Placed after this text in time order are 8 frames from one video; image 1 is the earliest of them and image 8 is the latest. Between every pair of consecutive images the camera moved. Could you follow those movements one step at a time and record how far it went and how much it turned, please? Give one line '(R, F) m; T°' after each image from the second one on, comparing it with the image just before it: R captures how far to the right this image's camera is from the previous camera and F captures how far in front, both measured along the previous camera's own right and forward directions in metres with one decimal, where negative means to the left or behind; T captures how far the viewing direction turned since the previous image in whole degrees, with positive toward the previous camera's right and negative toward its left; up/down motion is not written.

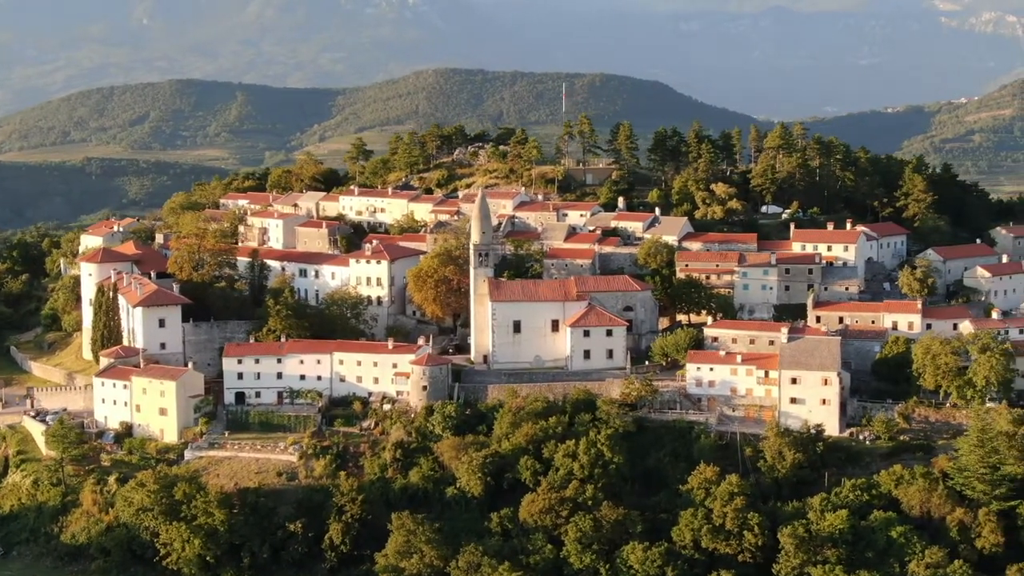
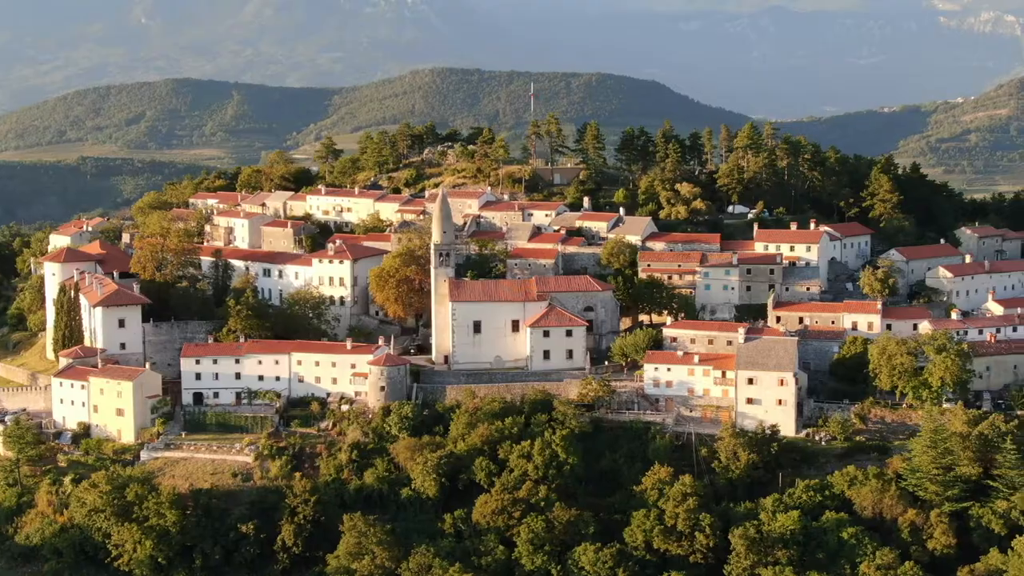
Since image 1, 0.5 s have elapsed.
(+0.9, +0.2) m; 0°
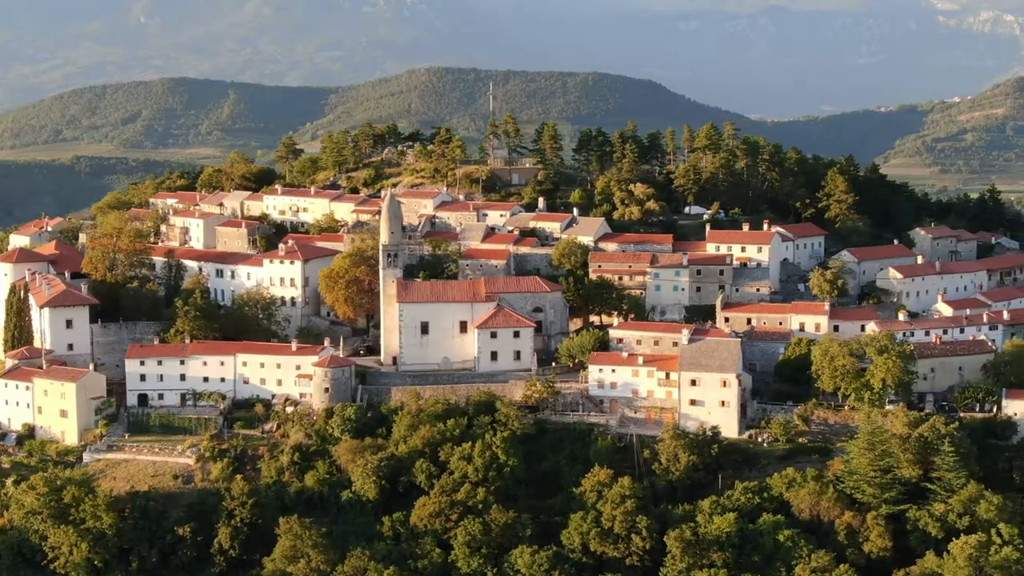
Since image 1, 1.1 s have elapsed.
(+1.2, +0.2) m; 0°
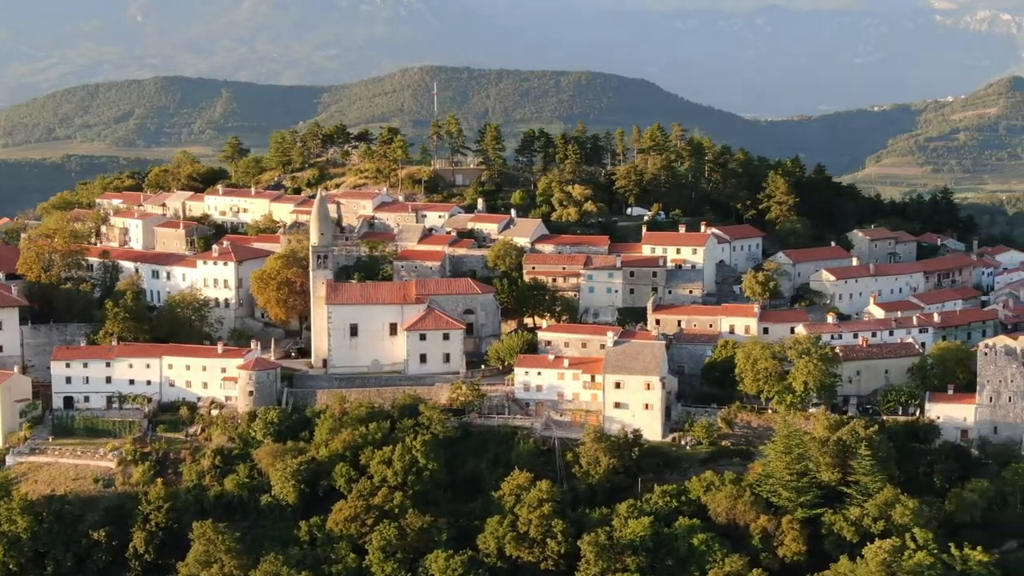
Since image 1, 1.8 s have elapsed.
(+1.6, +0.3) m; +1°
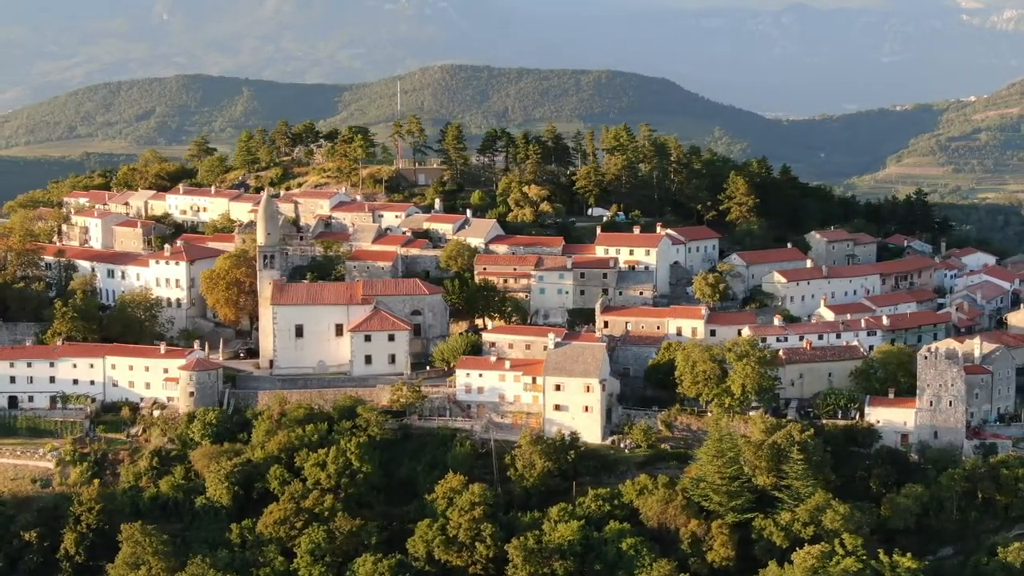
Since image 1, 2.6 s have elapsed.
(+1.8, +0.3) m; 0°
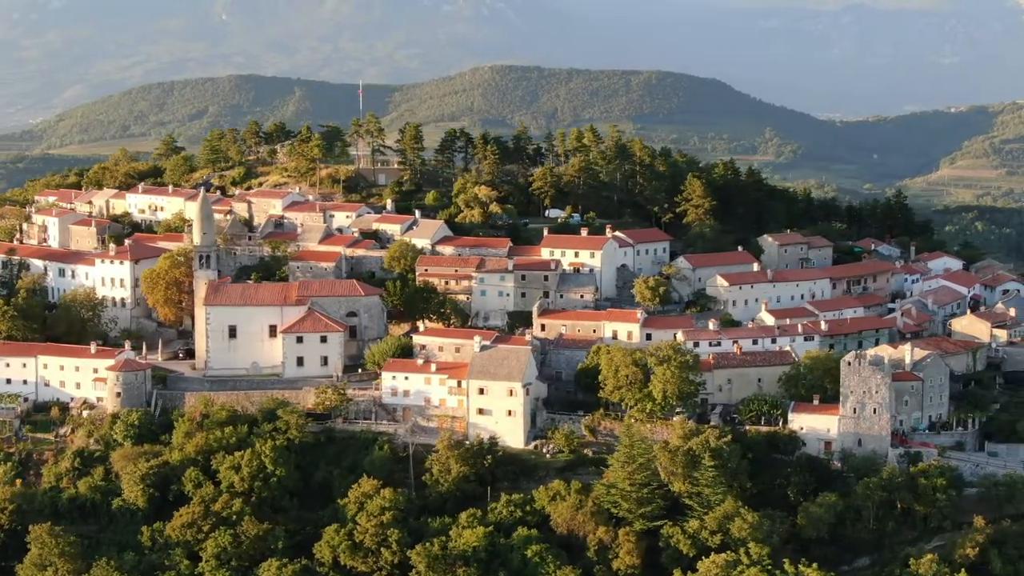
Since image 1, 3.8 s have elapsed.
(+2.7, +0.5) m; -1°
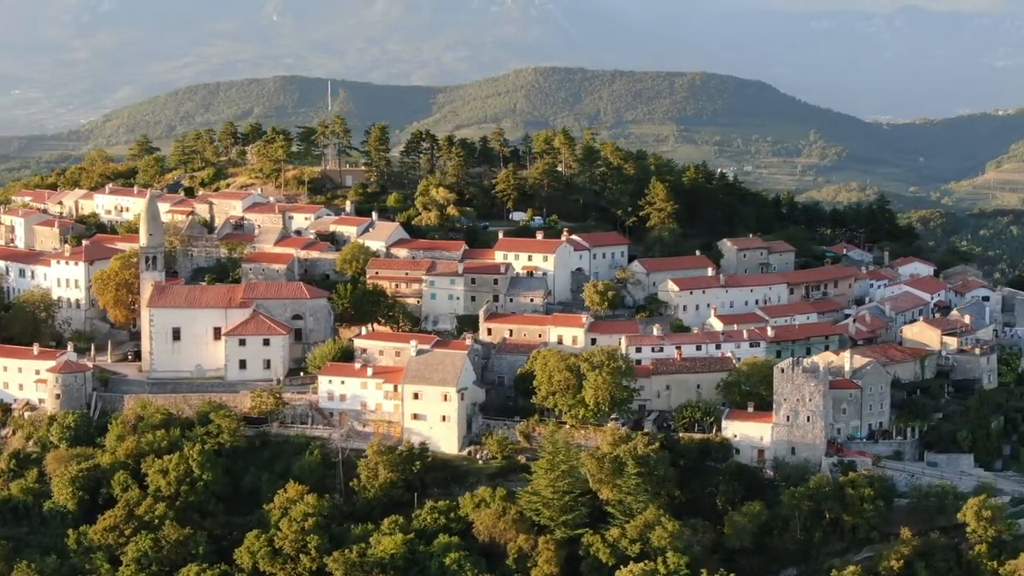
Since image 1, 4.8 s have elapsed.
(+2.3, +0.4) m; -1°
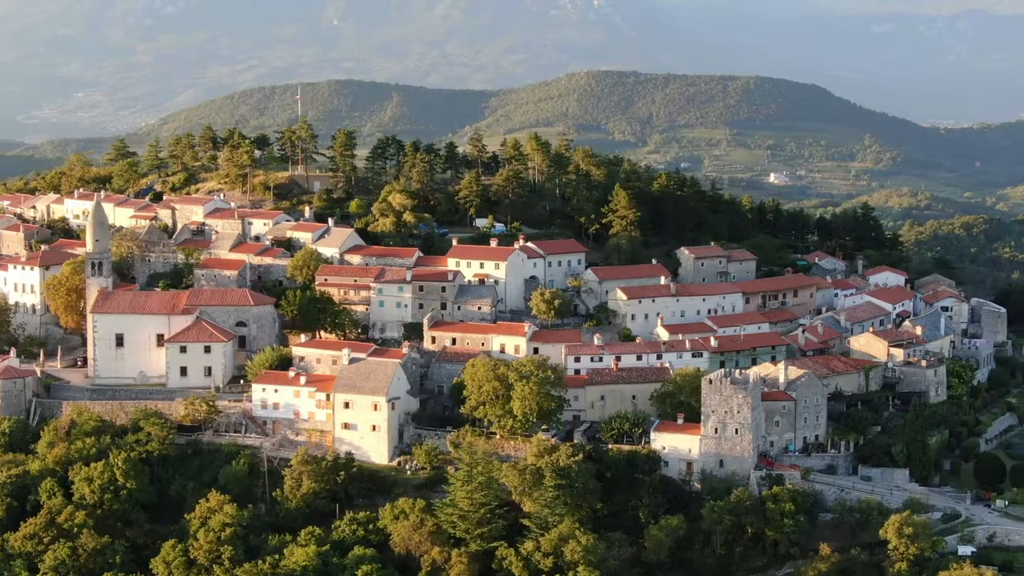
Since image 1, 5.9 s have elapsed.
(+2.5, +0.4) m; -1°
